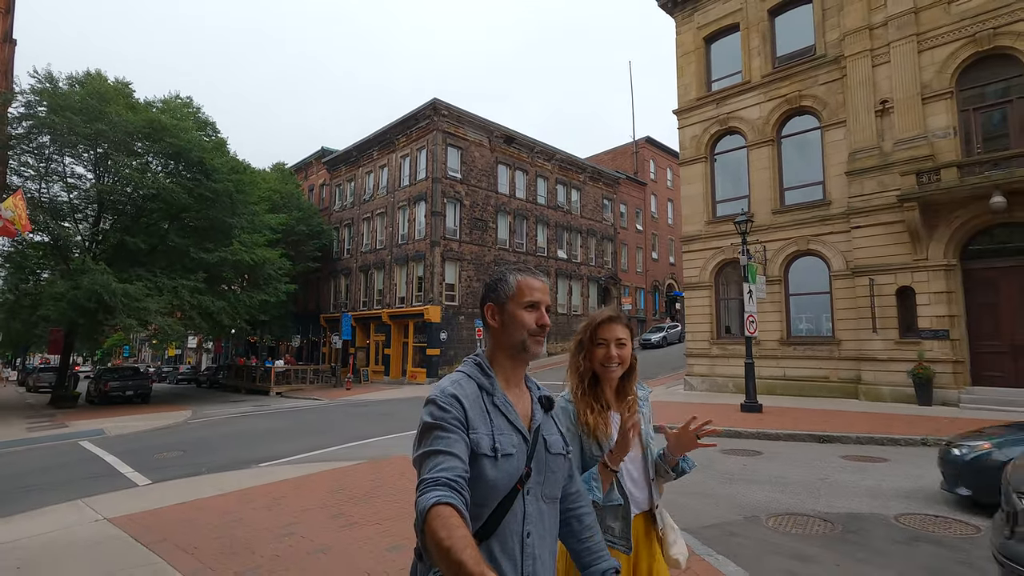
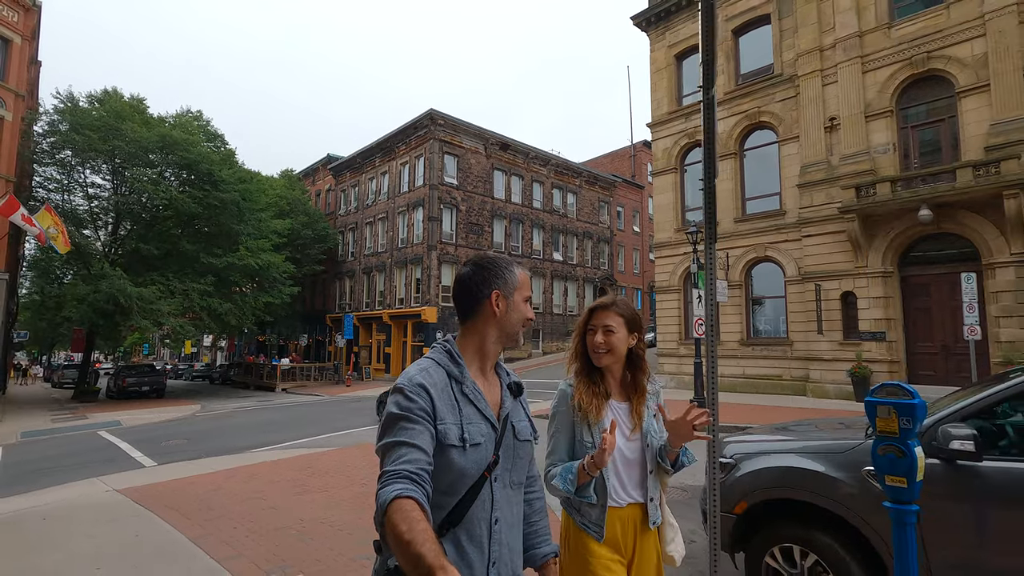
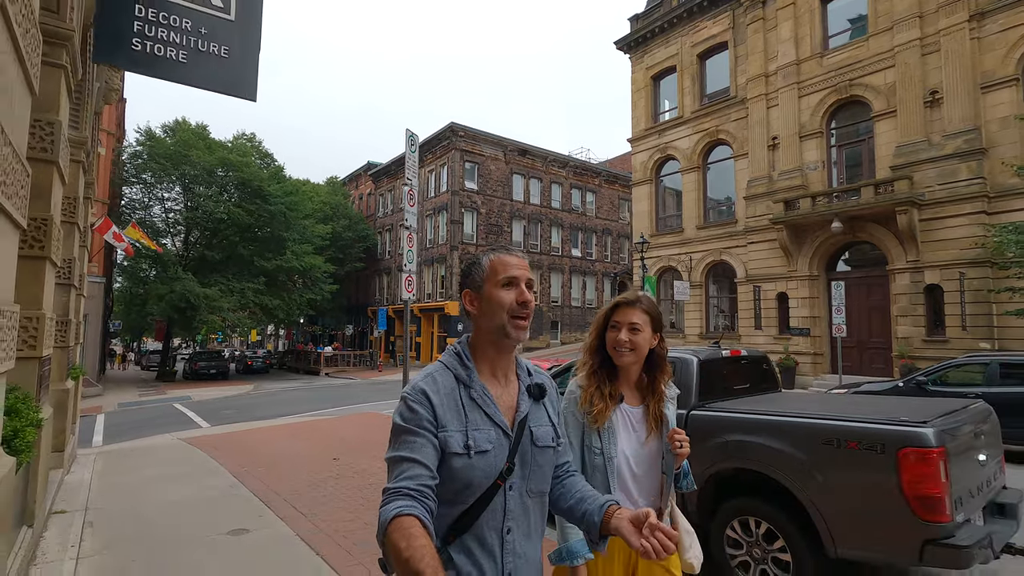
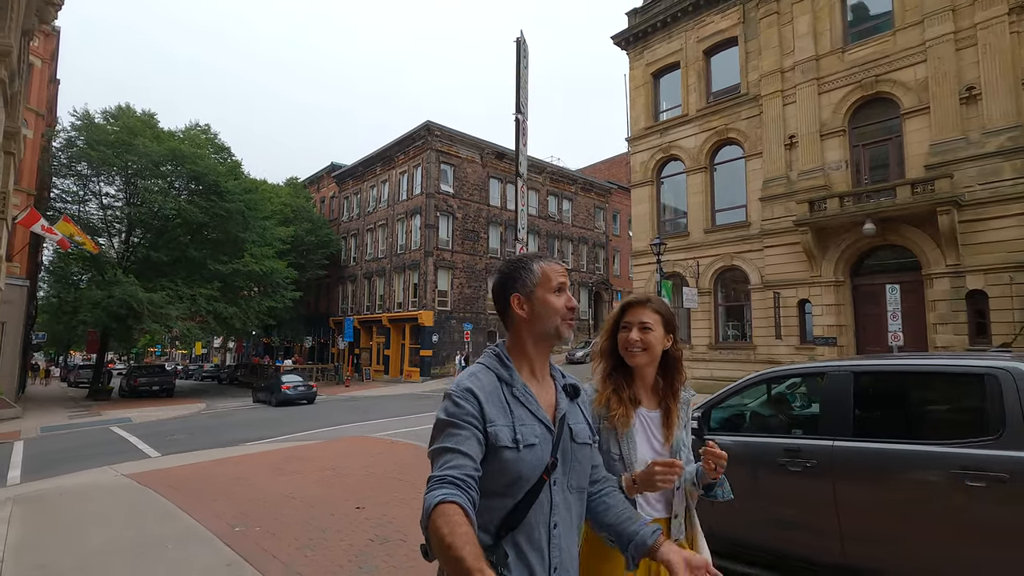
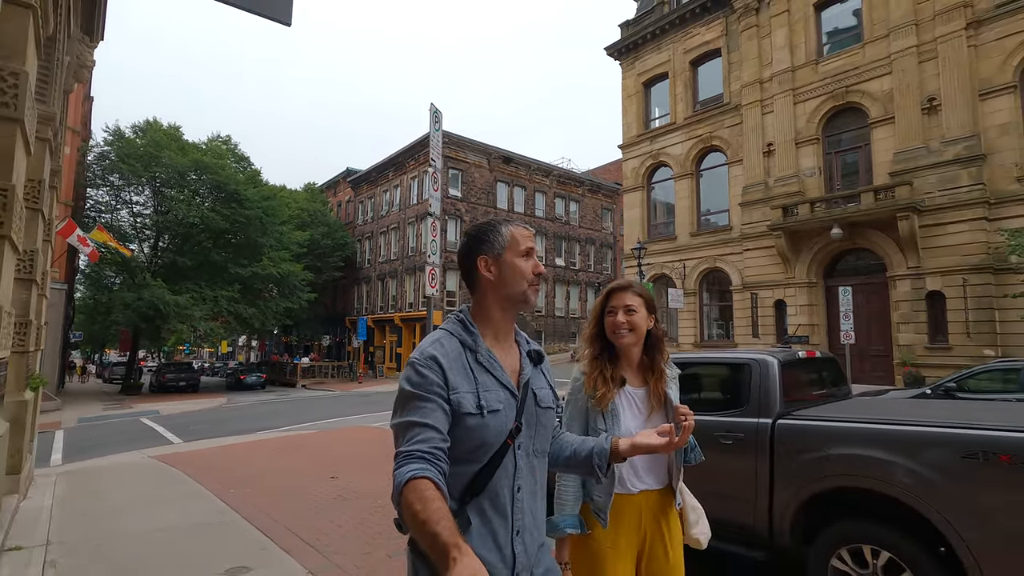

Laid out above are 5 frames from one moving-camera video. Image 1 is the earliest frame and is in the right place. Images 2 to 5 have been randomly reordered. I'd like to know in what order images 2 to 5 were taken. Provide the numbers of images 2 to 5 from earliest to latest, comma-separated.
2, 4, 5, 3
